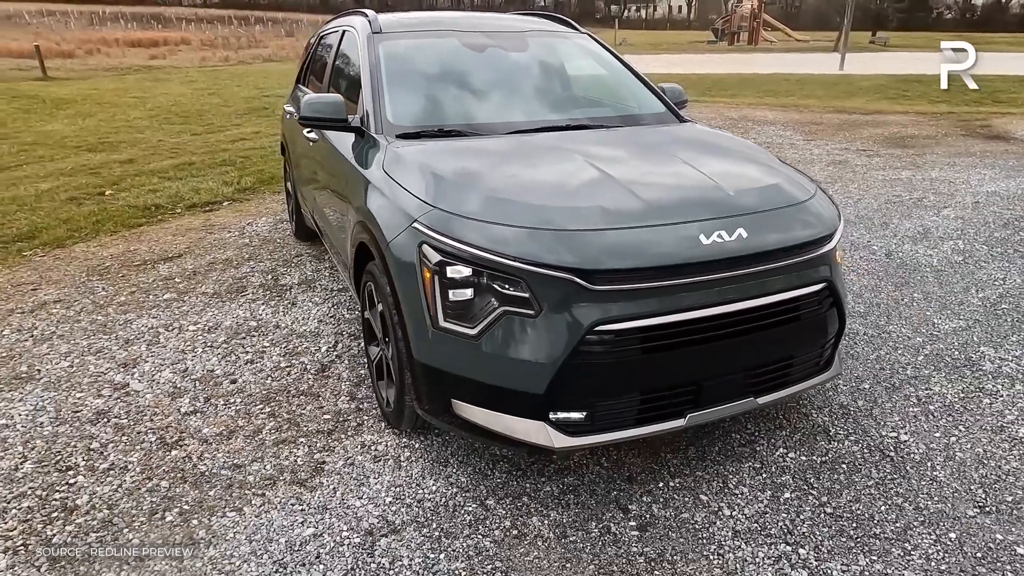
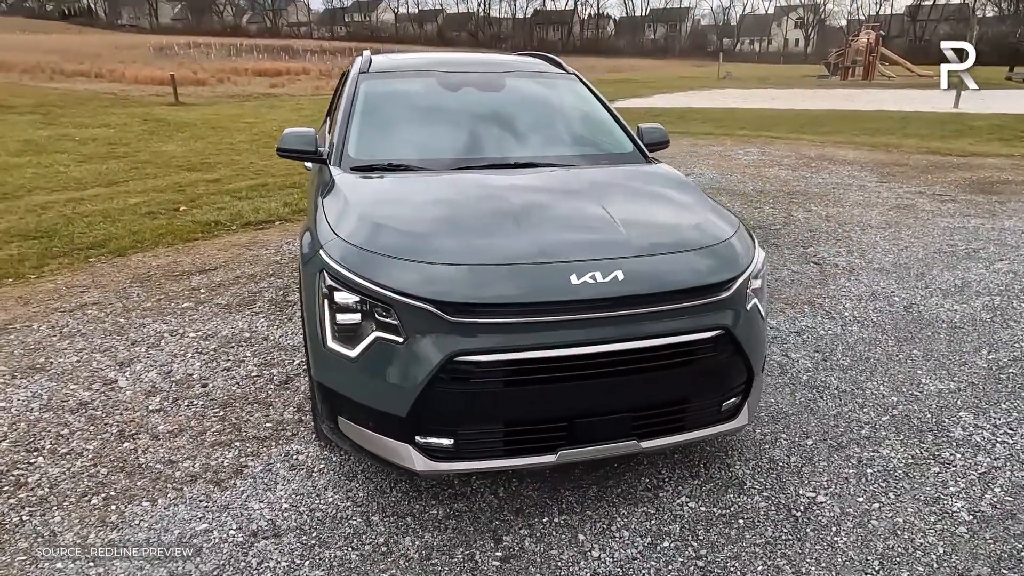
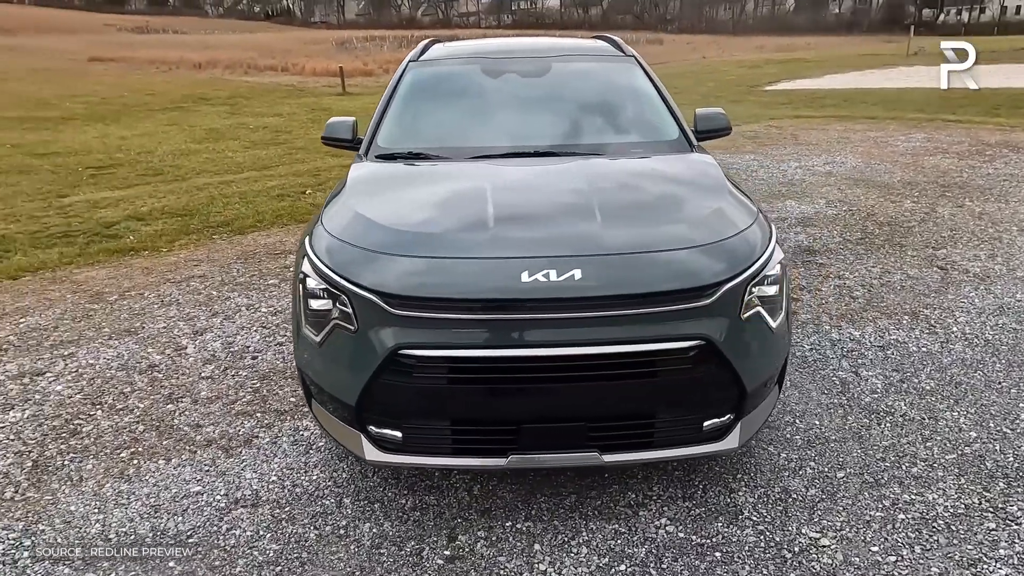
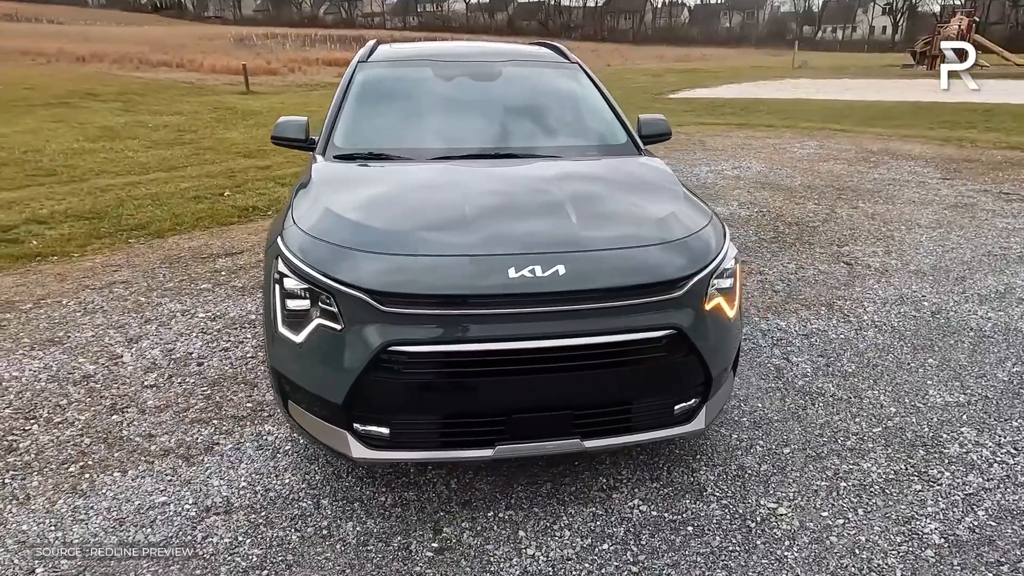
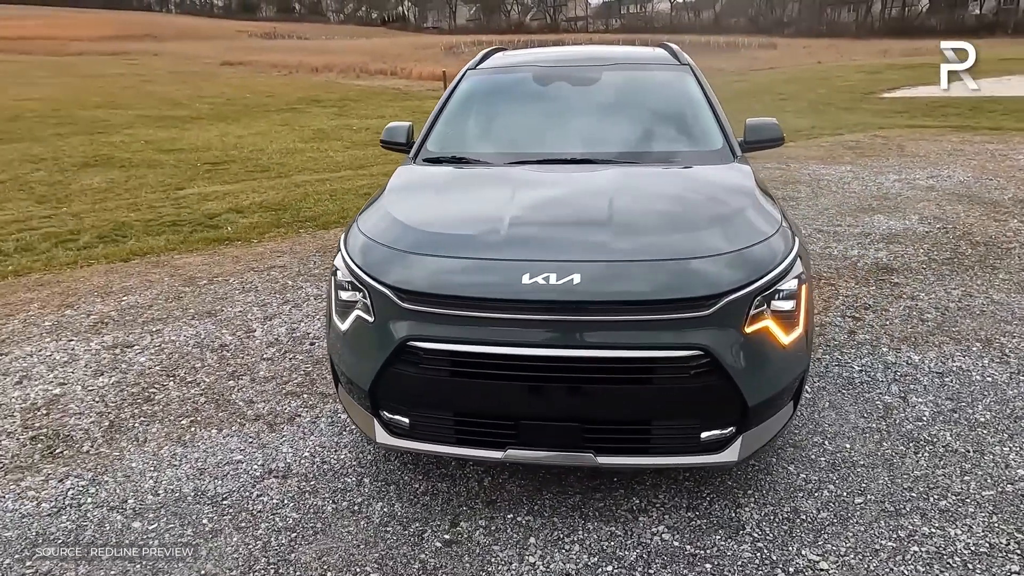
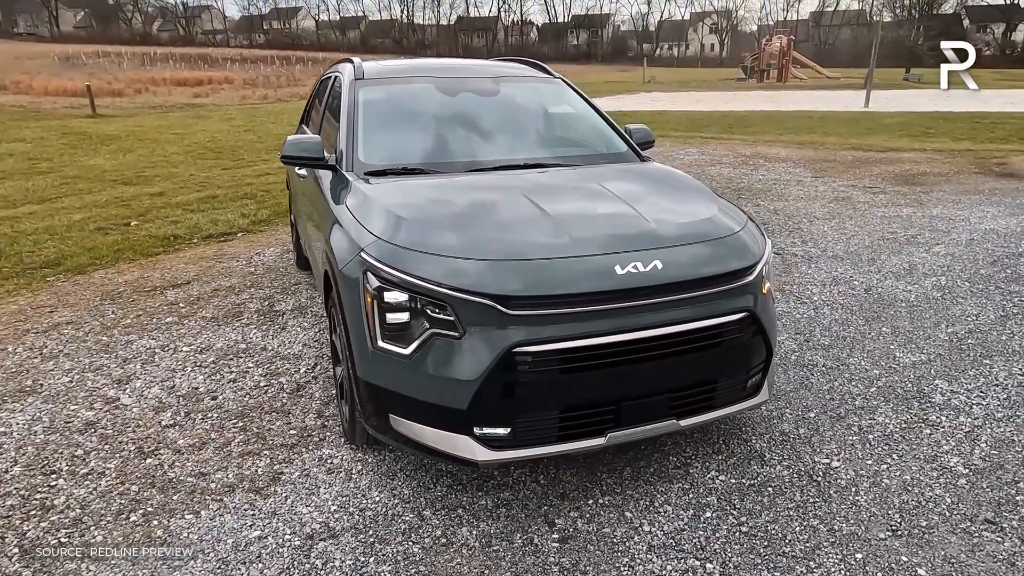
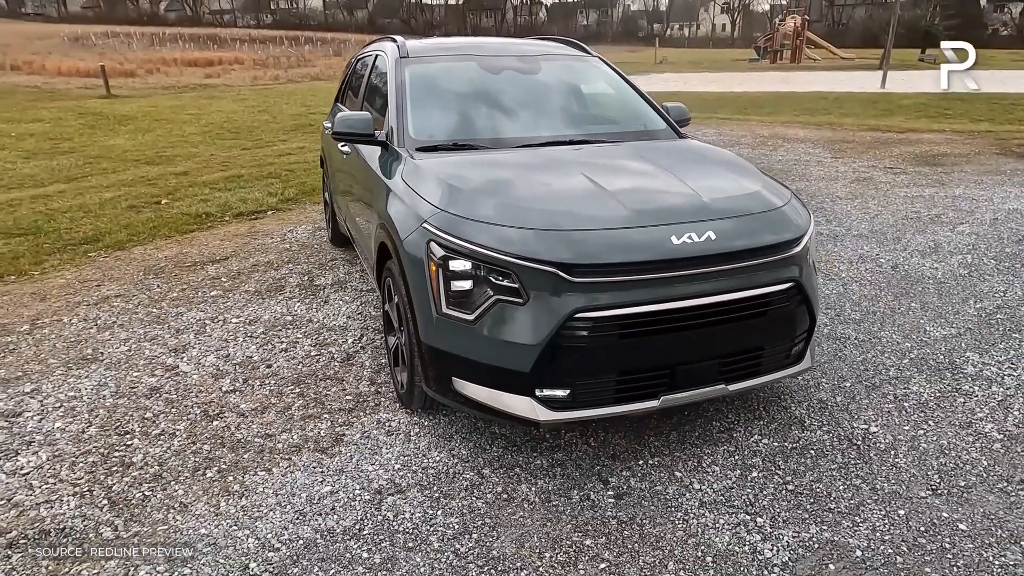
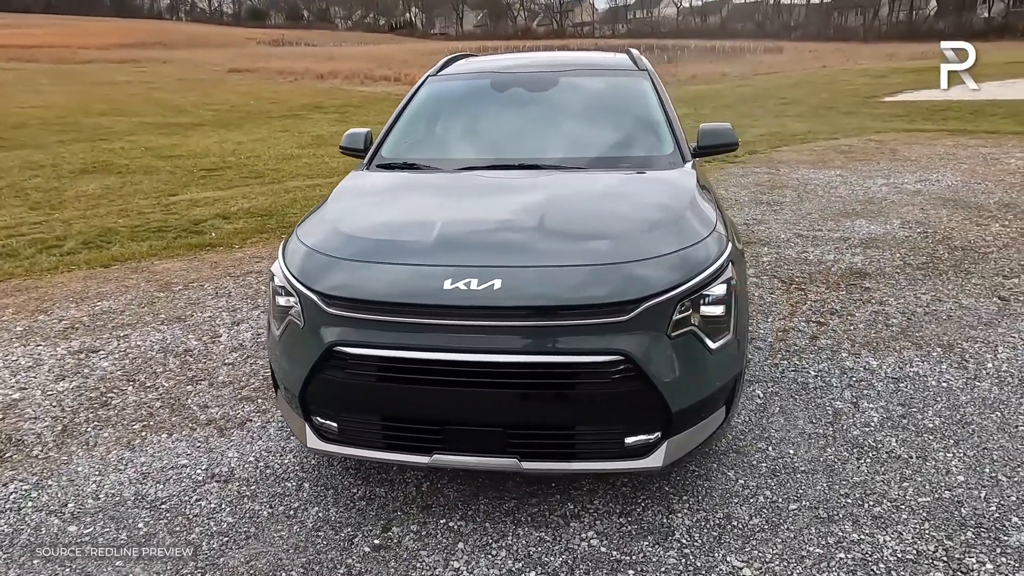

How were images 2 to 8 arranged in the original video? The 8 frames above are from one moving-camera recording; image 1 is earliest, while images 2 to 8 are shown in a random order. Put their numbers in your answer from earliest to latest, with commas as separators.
7, 6, 2, 4, 3, 5, 8
